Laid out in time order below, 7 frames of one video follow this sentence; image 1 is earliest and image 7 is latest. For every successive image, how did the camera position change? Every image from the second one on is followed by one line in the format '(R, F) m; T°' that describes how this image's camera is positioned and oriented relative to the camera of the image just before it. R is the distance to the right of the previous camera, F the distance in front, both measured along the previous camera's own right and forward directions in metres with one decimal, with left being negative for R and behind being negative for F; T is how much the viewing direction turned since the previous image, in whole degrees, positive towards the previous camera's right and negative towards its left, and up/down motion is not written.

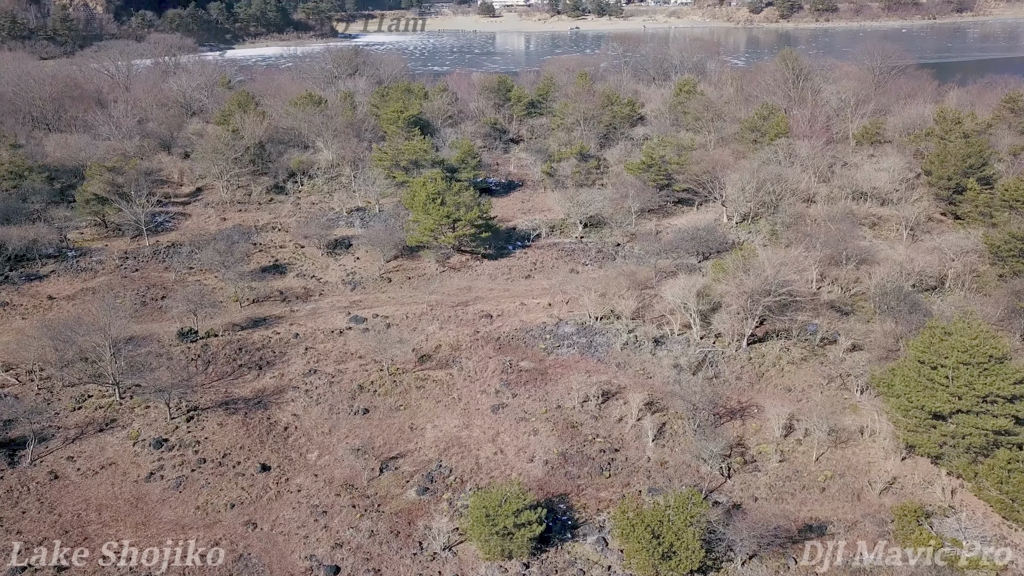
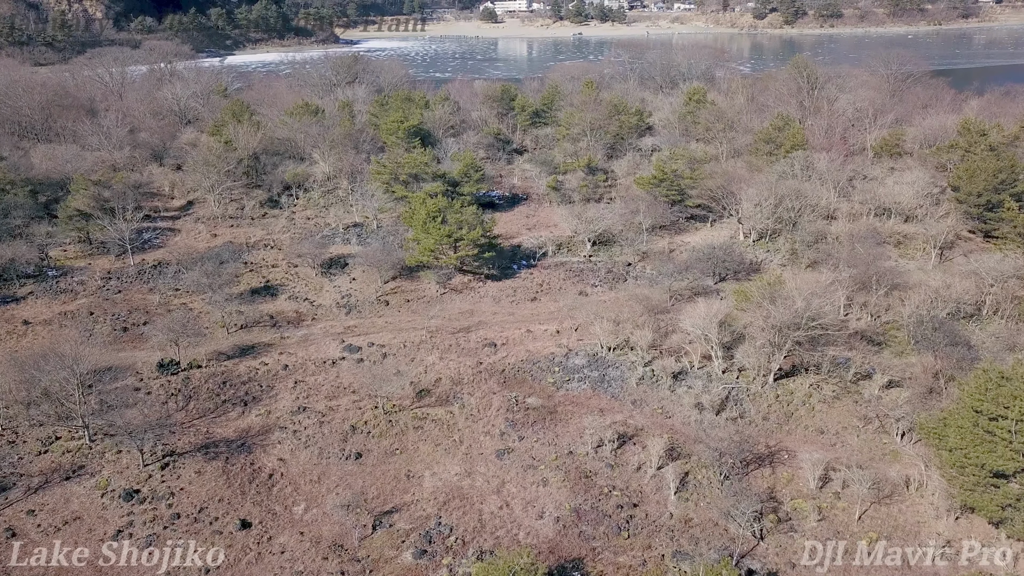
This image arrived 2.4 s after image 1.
(-0.1, +1.3) m; 0°
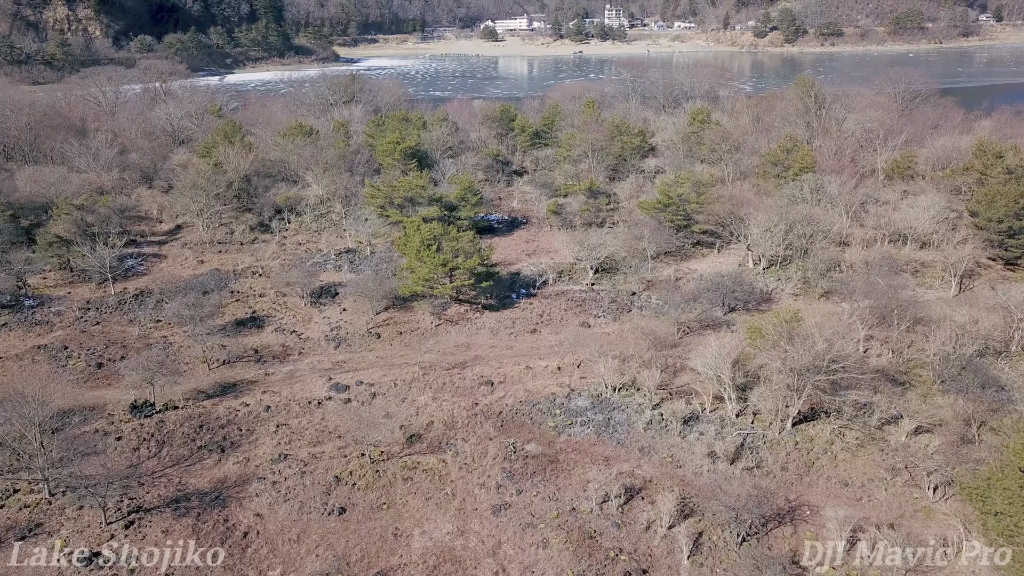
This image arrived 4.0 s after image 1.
(+0.1, +1.0) m; 0°
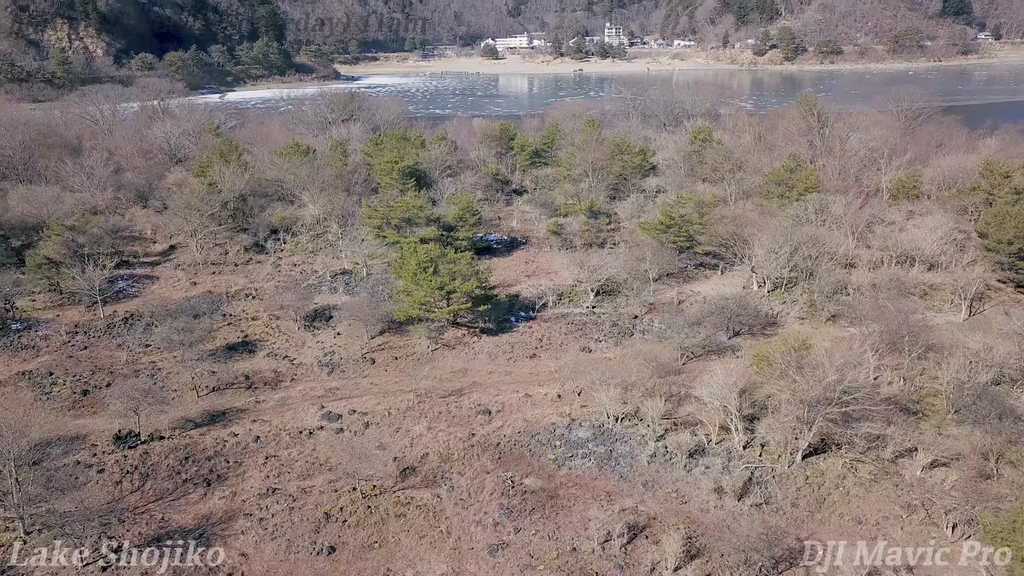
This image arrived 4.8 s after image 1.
(+0.1, +0.5) m; 0°
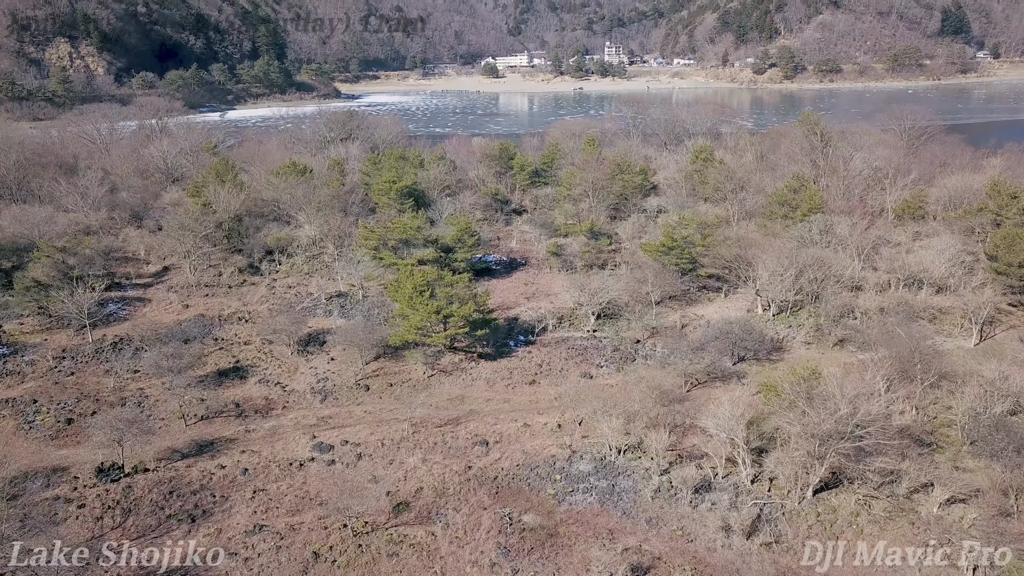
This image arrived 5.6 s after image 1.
(+0.1, +0.5) m; 0°
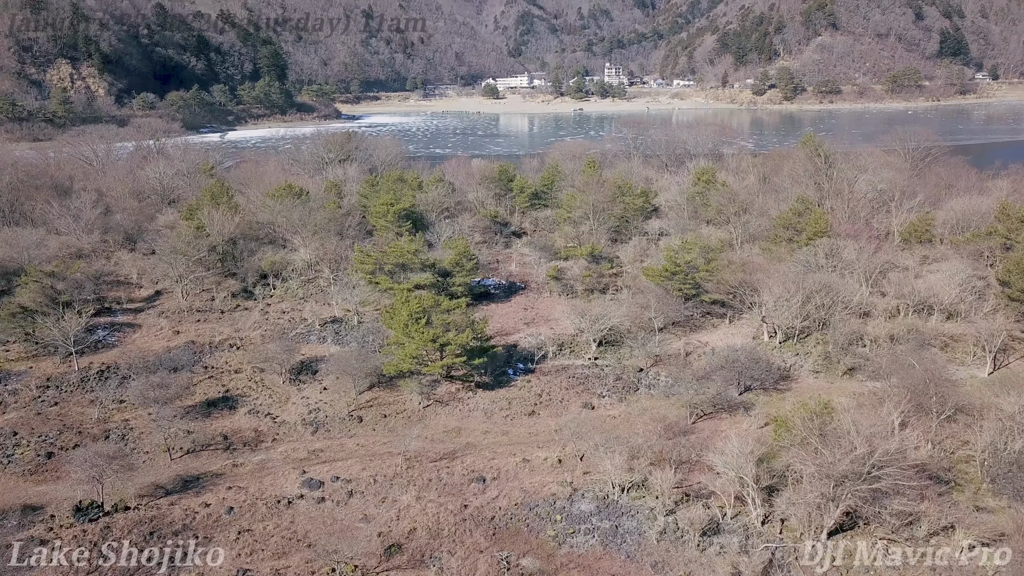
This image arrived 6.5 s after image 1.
(+0.1, +0.6) m; 0°
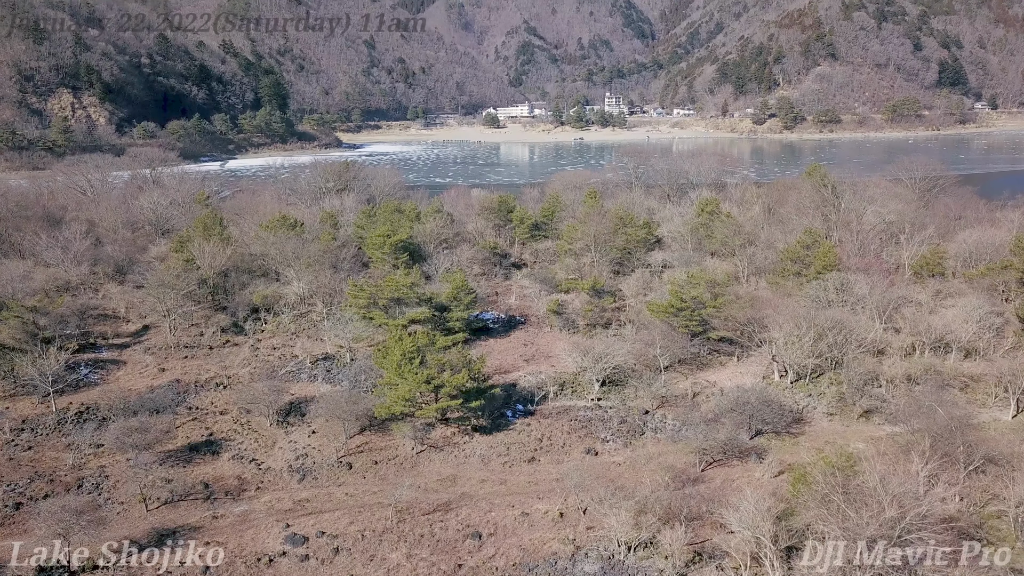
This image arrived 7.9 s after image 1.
(0.0, +0.8) m; 0°
